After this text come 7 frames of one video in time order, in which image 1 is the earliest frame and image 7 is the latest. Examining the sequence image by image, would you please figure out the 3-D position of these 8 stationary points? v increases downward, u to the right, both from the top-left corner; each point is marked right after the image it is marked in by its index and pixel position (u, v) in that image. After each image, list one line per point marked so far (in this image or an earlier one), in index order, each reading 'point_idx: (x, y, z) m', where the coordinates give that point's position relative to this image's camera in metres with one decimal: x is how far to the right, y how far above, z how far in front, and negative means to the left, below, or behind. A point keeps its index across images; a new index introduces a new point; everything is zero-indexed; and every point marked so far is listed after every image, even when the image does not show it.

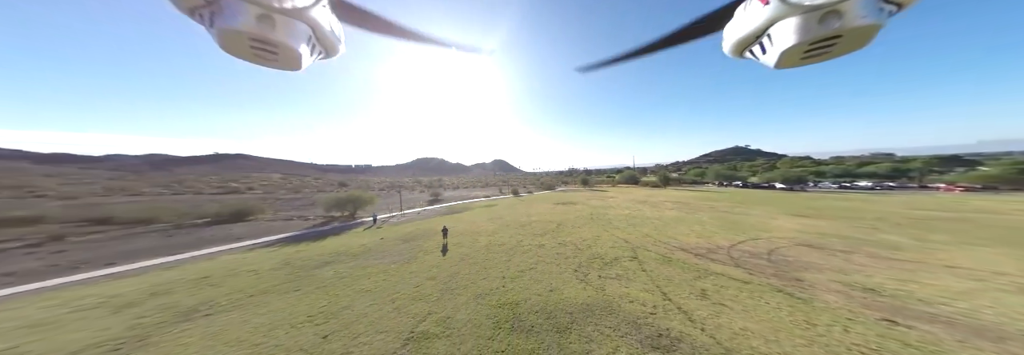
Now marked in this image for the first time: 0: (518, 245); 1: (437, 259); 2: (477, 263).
0: (+0.5, -4.8, +14.6) m
1: (-5.1, -5.6, +13.2) m
2: (-2.4, -5.2, +12.2) m
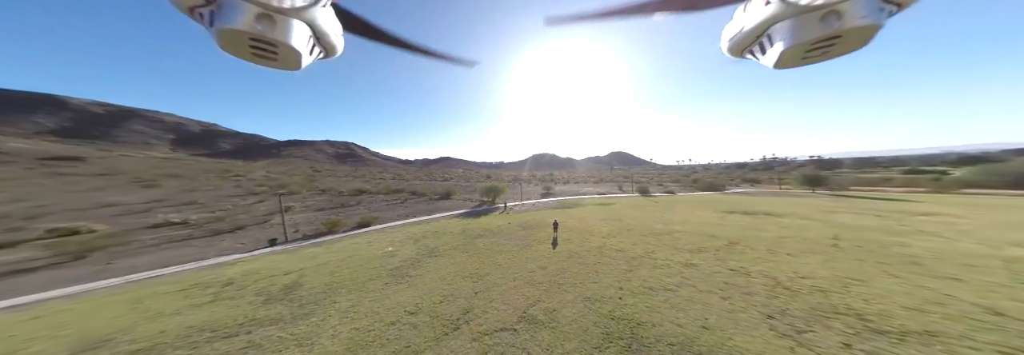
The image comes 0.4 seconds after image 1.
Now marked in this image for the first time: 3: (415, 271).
0: (+8.1, -4.7, +12.7) m
1: (+2.5, -5.4, +14.4) m
2: (+4.4, -5.2, +12.1) m
3: (-6.0, -6.1, +12.7) m
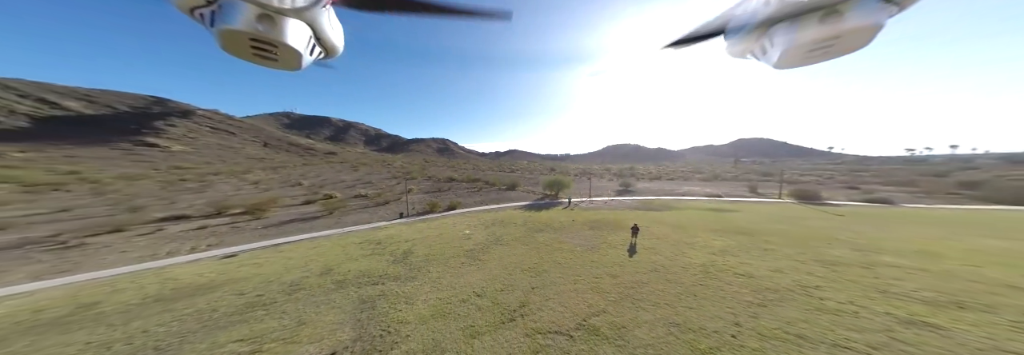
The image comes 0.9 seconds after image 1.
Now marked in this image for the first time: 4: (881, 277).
0: (+11.1, -4.4, +8.1) m
1: (+6.5, -4.9, +11.8) m
2: (+7.4, -4.8, +8.9) m
3: (-2.0, -5.3, +13.5) m
4: (+15.2, -4.3, +8.2) m
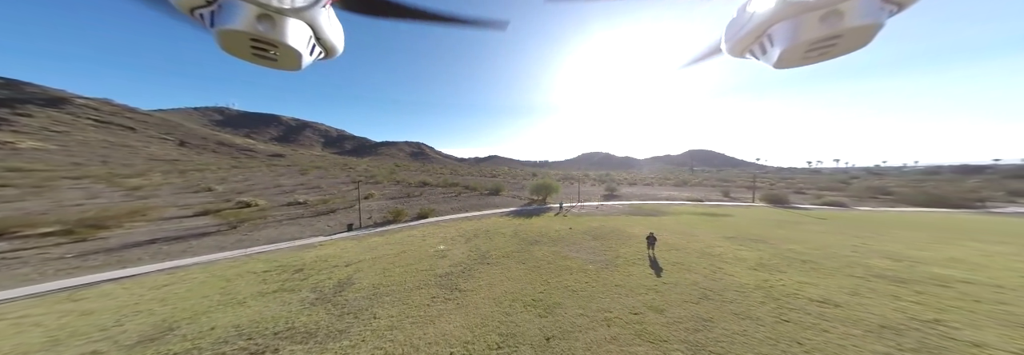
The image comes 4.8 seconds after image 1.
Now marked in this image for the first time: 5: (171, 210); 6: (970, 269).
0: (+11.3, -4.2, +6.0) m
1: (+6.3, -4.7, +9.1) m
2: (+7.6, -4.5, +6.3) m
3: (-2.3, -5.2, +9.7) m
4: (+15.4, -4.0, +6.5) m
5: (-31.0, -2.9, +18.0) m
6: (+20.3, -4.0, +8.7) m
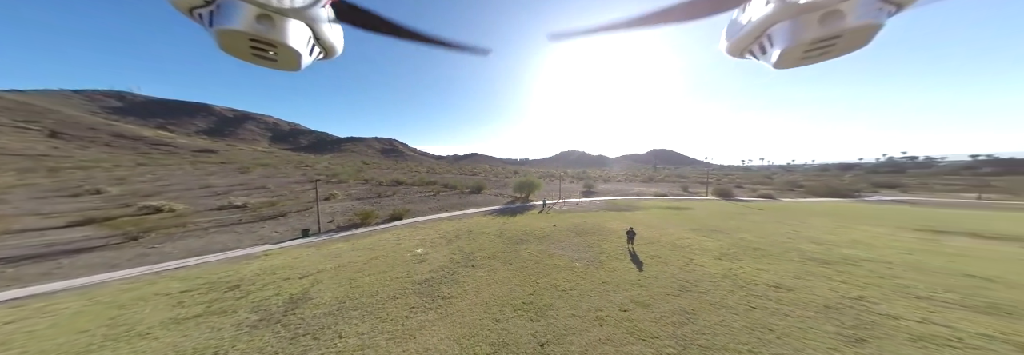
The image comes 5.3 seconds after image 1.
0: (+11.1, -4.2, +7.0) m
1: (+5.8, -4.7, +9.5) m
2: (+7.4, -4.5, +6.9) m
3: (-2.9, -5.2, +9.0) m
4: (+15.1, -4.0, +8.0) m
5: (-32.3, -3.0, +13.8) m
6: (+19.7, -3.9, +10.8) m
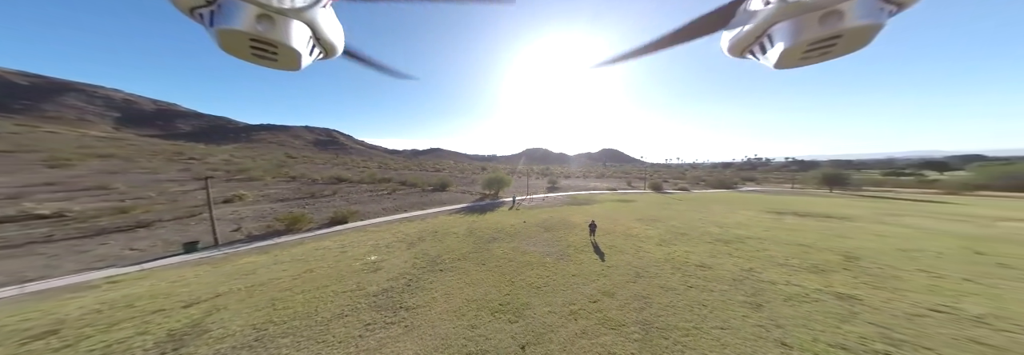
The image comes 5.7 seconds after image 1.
0: (+10.1, -4.2, +9.1) m
1: (+4.5, -4.7, +10.4) m
2: (+6.5, -4.6, +8.3) m
3: (-4.0, -5.3, +8.3) m
4: (+13.8, -4.0, +10.9) m
5: (-33.8, -3.1, +7.1) m
6: (+17.8, -3.8, +14.5) m
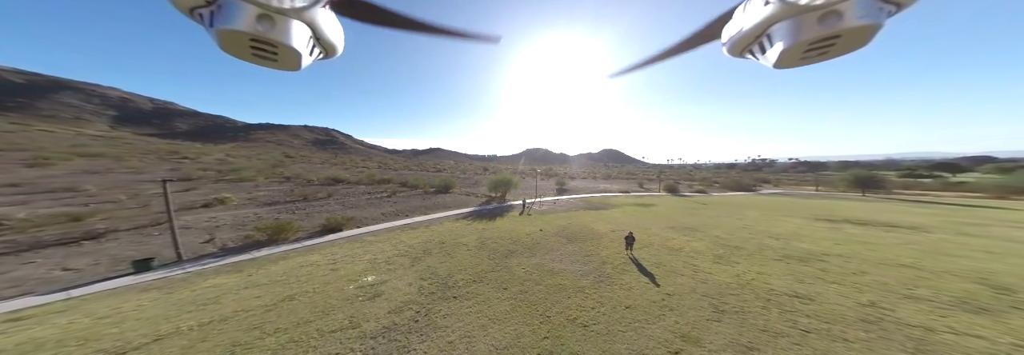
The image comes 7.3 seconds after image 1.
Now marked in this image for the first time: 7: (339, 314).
0: (+11.6, -4.4, +6.8) m
1: (+5.9, -4.9, +8.2) m
2: (+7.9, -4.7, +6.0) m
3: (-2.5, -5.4, +6.1) m
4: (+15.3, -4.2, +8.6) m
5: (-32.3, -3.2, +4.8) m
6: (+19.2, -4.0, +12.3) m
7: (-5.9, -5.2, +7.0) m
